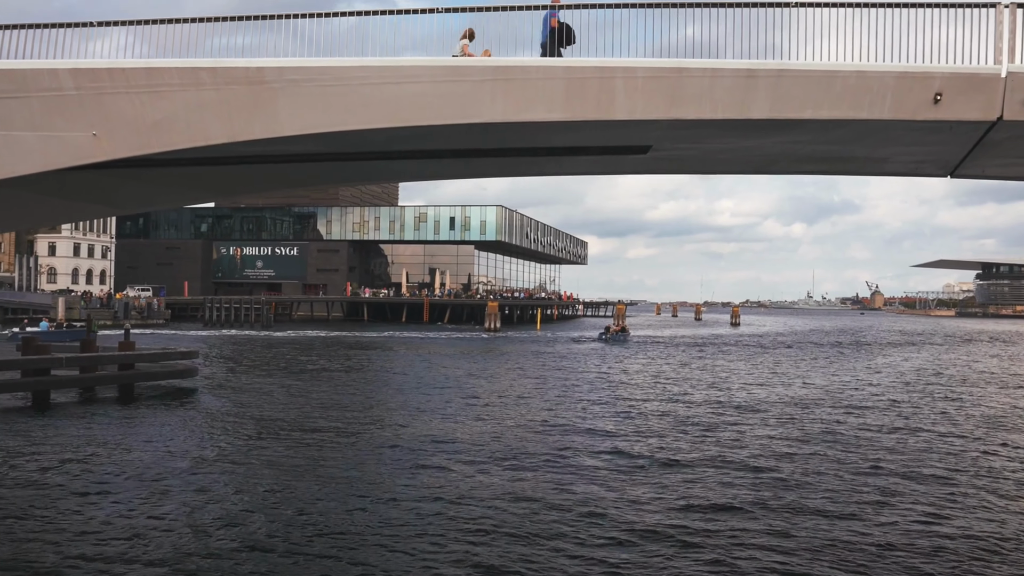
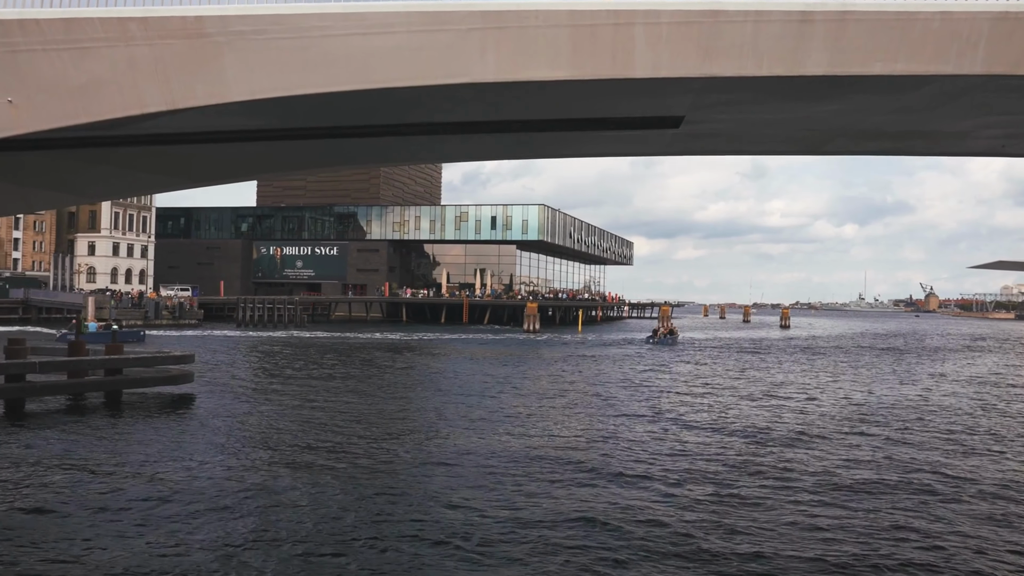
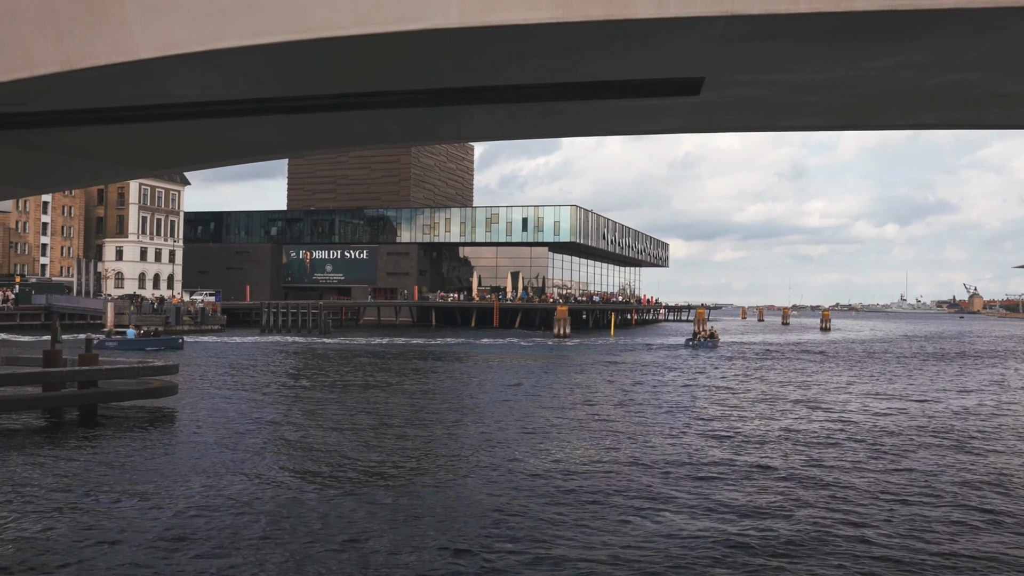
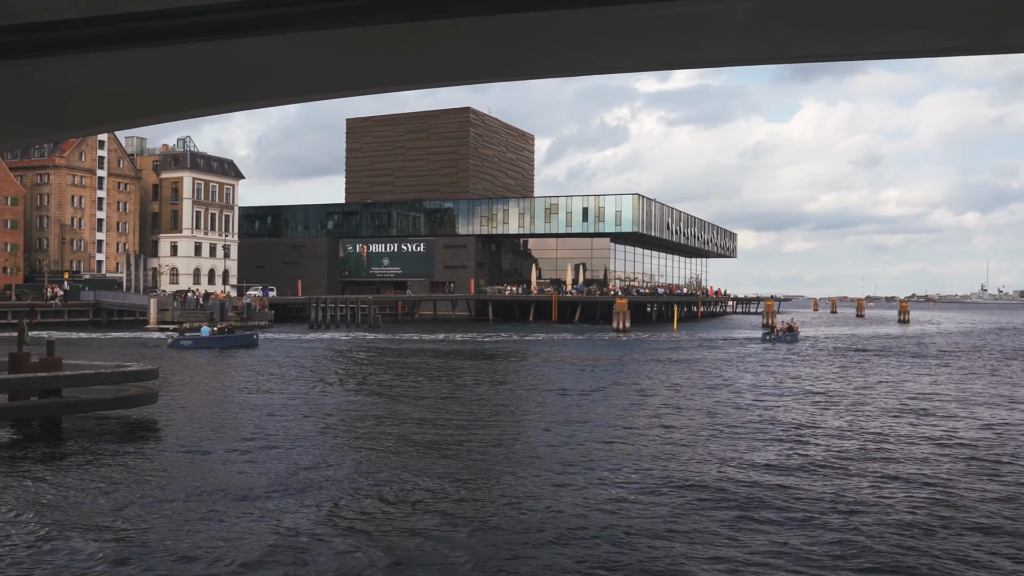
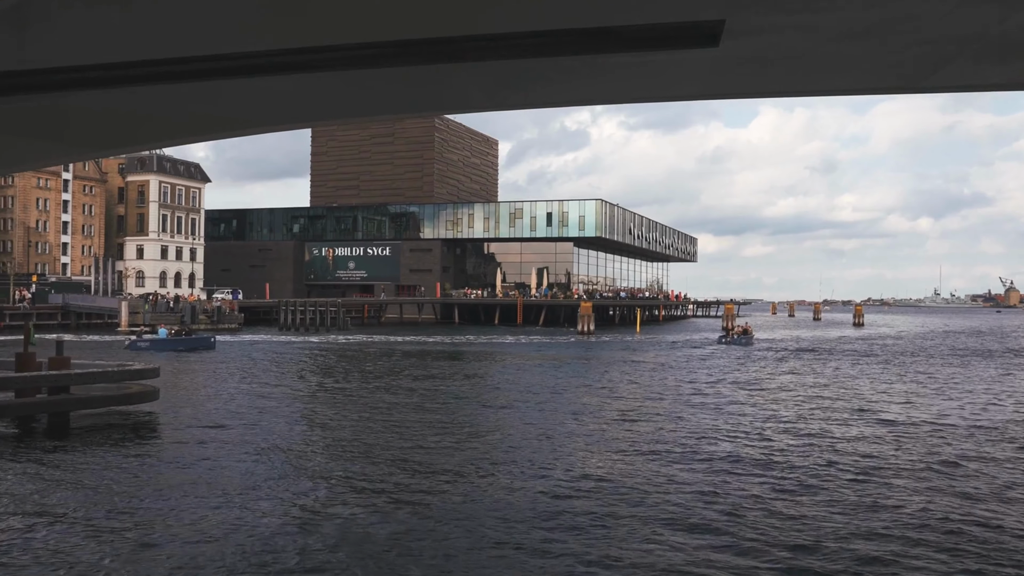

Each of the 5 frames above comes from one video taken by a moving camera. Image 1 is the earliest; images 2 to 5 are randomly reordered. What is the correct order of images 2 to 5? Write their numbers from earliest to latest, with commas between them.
2, 3, 5, 4
